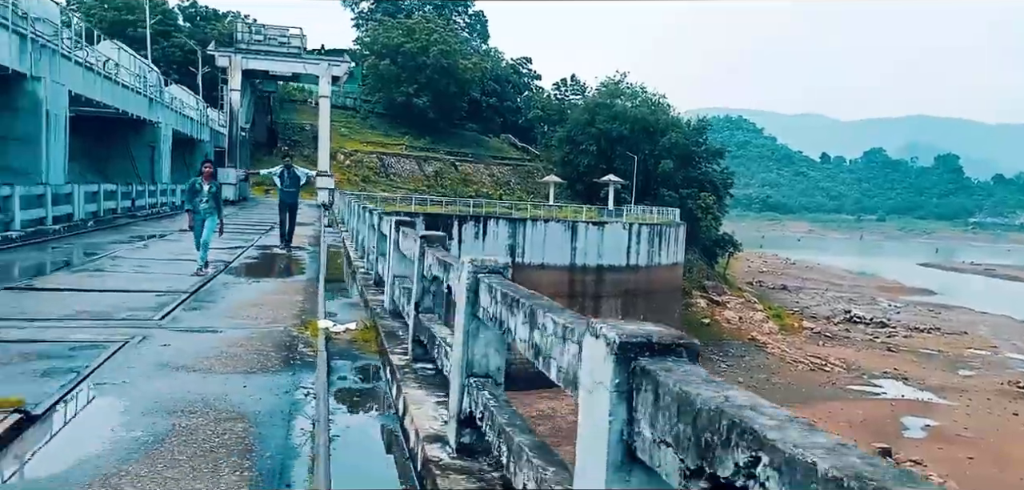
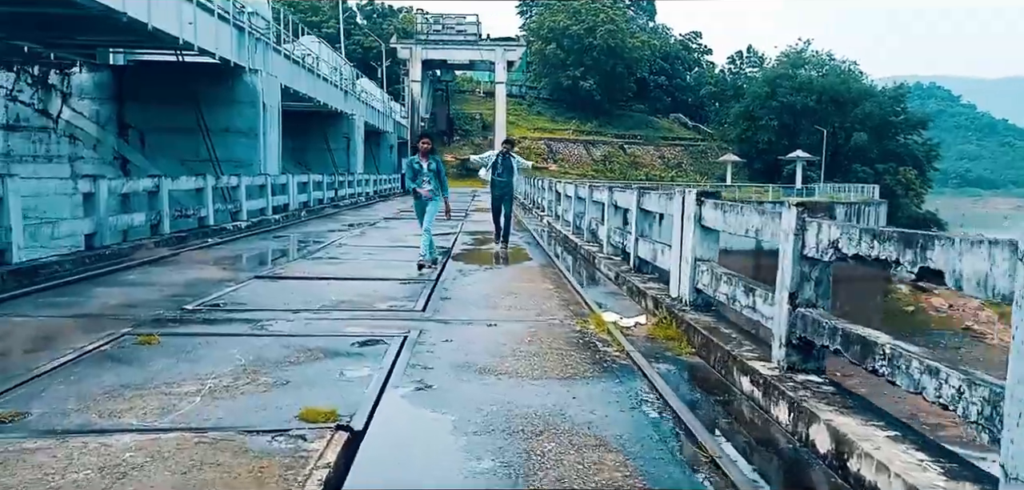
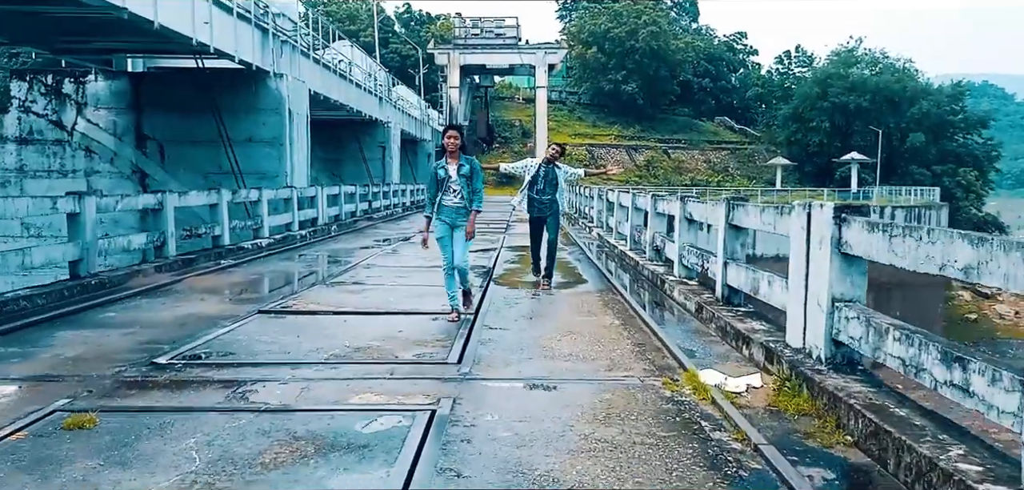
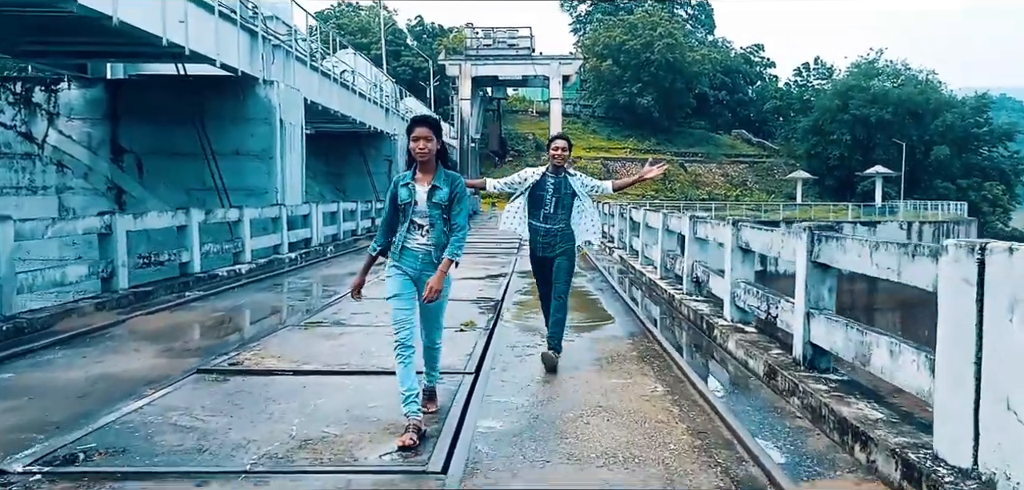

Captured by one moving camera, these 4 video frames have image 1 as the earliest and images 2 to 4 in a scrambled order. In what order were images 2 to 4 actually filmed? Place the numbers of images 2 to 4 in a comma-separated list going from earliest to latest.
2, 3, 4
